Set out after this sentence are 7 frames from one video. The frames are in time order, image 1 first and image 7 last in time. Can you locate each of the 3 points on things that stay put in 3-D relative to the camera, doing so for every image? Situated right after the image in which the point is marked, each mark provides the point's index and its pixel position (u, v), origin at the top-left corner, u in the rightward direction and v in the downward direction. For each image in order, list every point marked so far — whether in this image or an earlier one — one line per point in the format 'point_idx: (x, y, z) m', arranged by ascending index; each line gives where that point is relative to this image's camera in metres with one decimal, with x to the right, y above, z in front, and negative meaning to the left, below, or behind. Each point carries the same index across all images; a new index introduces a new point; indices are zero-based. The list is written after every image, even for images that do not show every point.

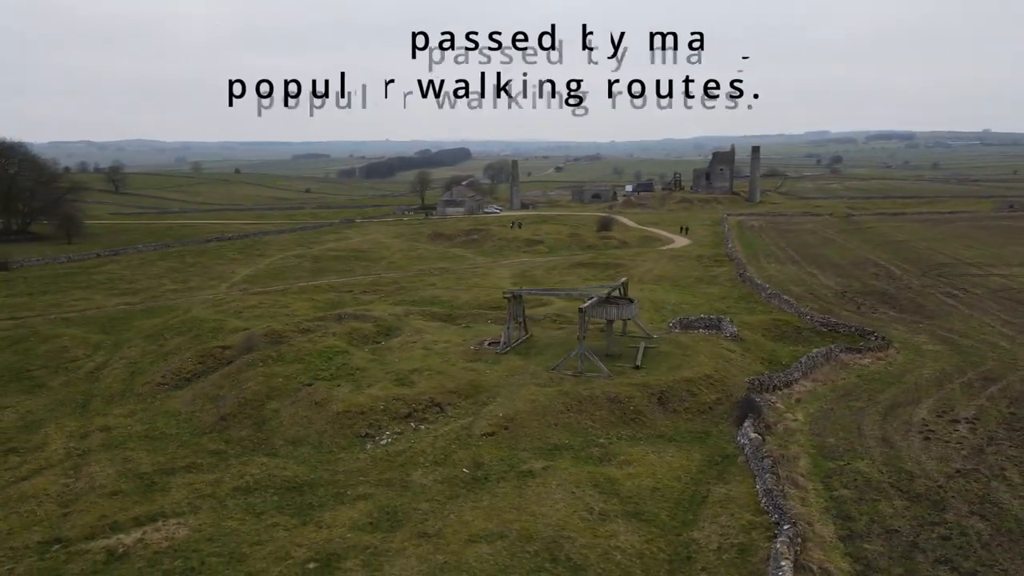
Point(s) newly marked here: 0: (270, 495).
0: (-6.3, -5.2, +18.7) m
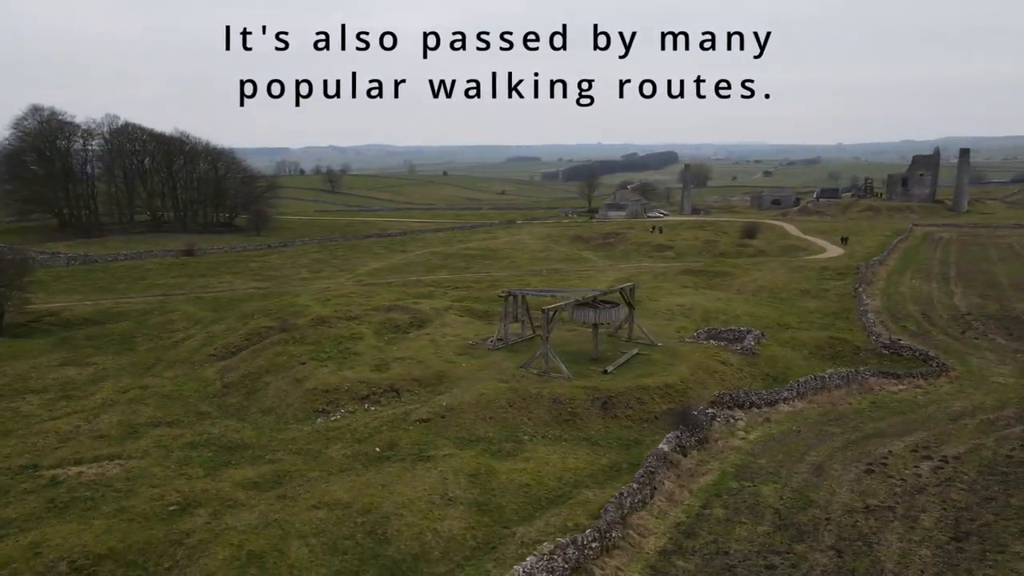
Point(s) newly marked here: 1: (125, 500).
0: (-9.0, -4.8, +21.7) m
1: (-9.4, -5.2, +17.8) m
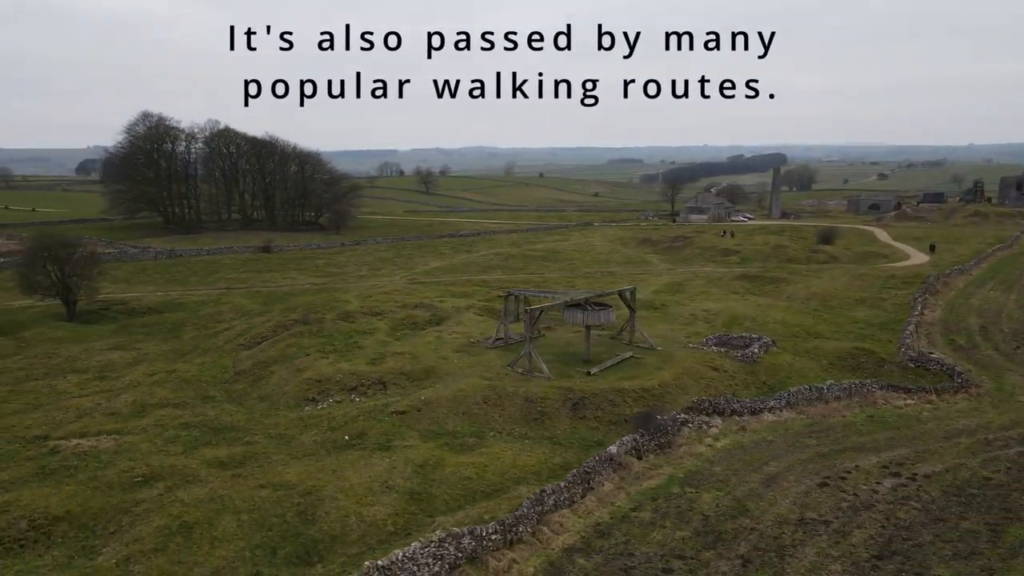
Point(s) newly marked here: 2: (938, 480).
0: (-10.1, -4.6, +23.5) m
1: (-11.0, -4.9, +19.6) m
2: (+11.2, -5.1, +19.3) m
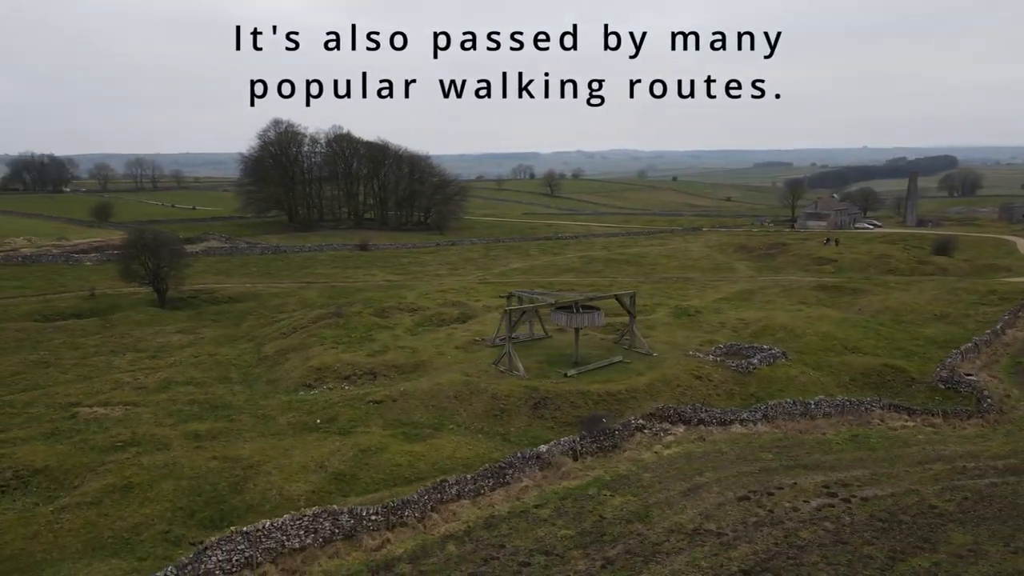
0: (-11.2, -4.2, +26.2) m
1: (-12.8, -4.5, +22.5) m
2: (+9.0, -5.4, +18.3) m
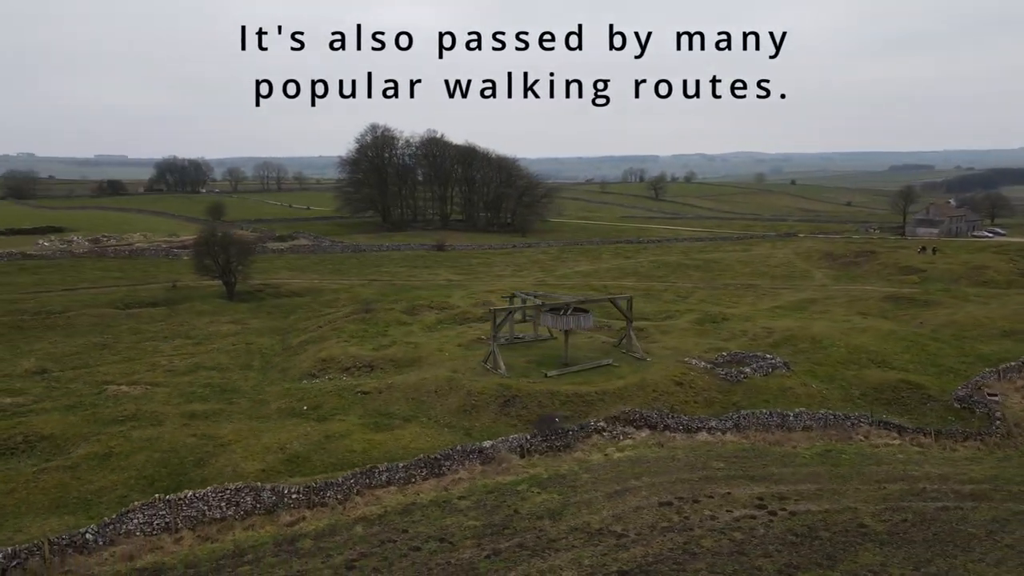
0: (-11.8, -3.9, +28.6) m
1: (-13.9, -4.2, +25.2) m
2: (+7.0, -5.6, +17.7) m
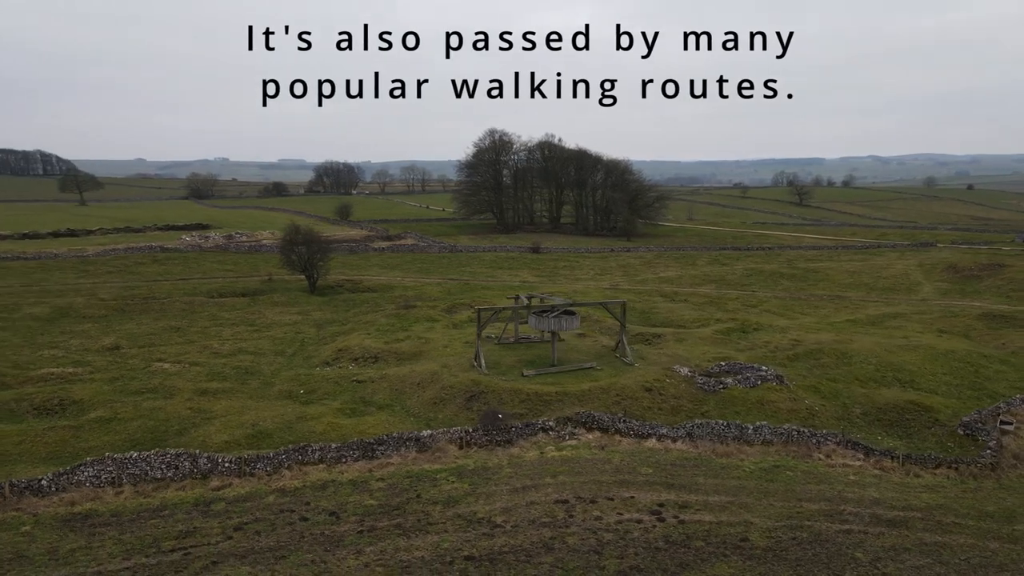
0: (-12.1, -3.6, +31.9) m
1: (-14.8, -3.8, +29.0) m
2: (+4.2, -5.7, +17.6) m
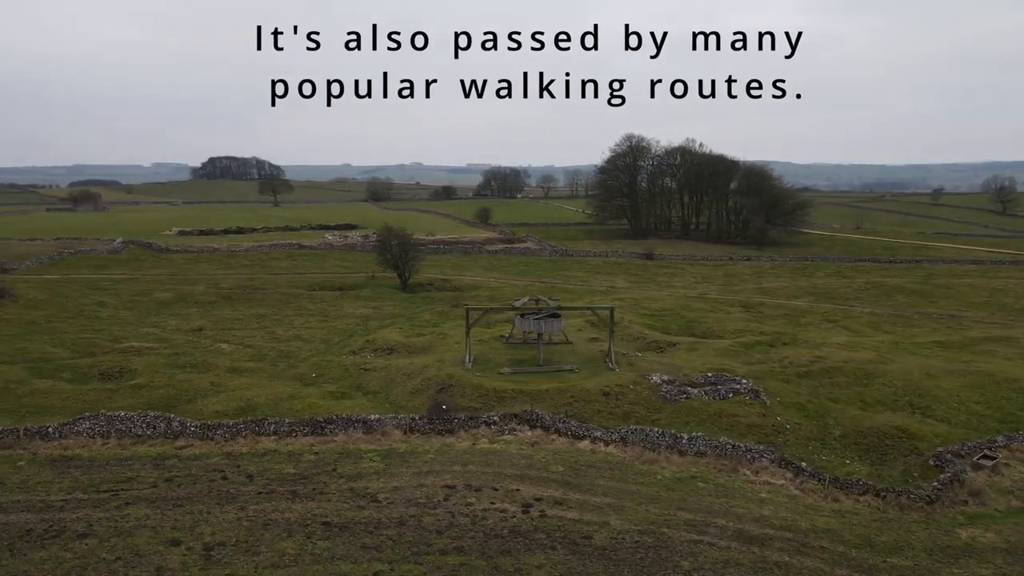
0: (-11.6, -3.3, +36.1) m
1: (-15.0, -3.3, +33.9) m
2: (+0.8, -5.8, +18.4) m
